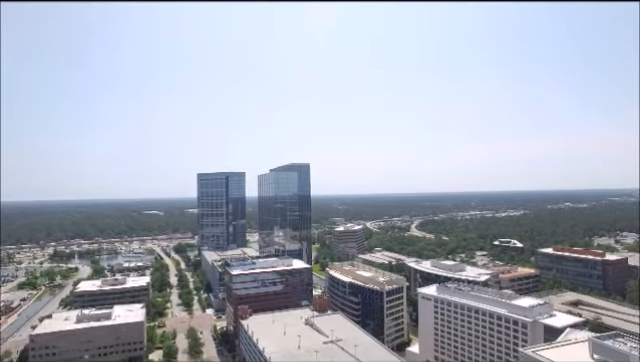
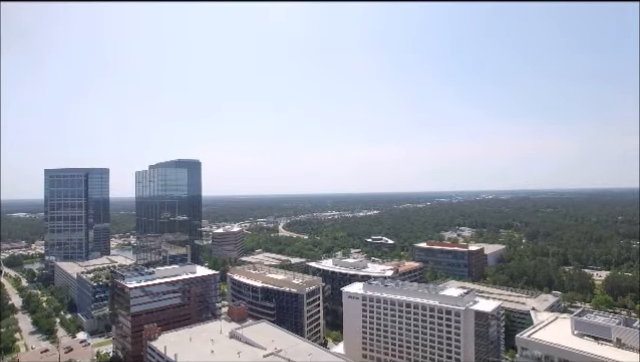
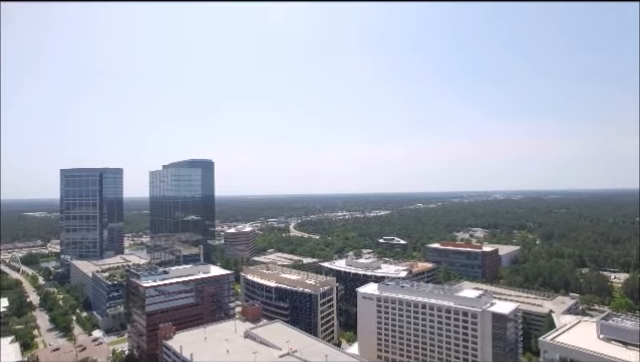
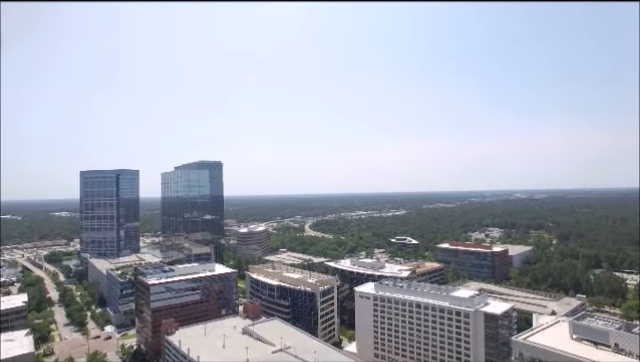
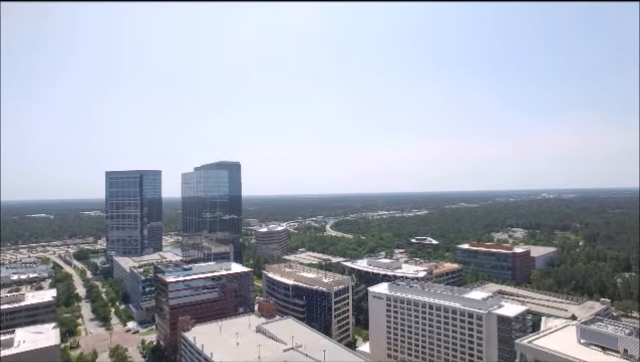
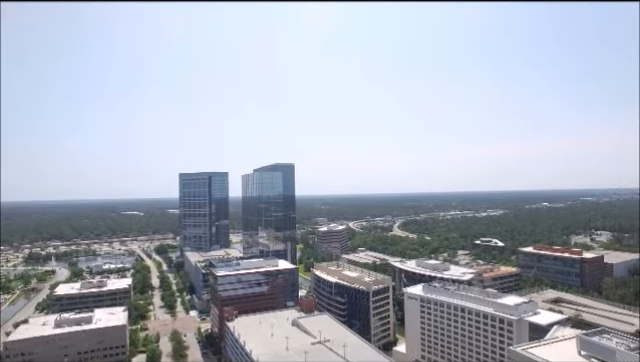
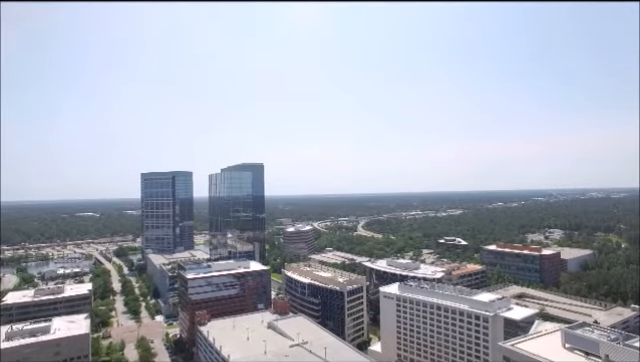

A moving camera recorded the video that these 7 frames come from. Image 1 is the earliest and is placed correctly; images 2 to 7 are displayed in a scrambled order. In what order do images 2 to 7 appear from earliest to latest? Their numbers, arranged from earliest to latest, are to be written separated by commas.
6, 7, 5, 4, 2, 3
